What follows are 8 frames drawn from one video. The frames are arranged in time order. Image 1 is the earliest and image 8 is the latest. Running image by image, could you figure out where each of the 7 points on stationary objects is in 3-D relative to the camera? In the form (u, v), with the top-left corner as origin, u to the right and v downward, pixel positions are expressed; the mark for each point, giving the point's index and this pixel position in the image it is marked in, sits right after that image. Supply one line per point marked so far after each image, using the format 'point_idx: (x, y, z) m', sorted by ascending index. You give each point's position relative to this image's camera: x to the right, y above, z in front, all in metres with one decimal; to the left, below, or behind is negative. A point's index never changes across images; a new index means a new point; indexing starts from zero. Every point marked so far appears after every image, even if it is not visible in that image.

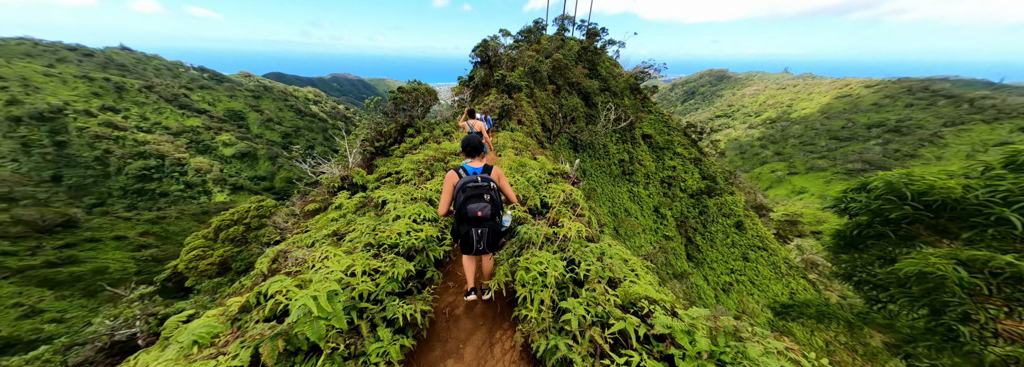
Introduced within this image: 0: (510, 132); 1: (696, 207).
0: (-0.2, +1.8, +9.0) m
1: (+14.1, -1.5, +19.5) m
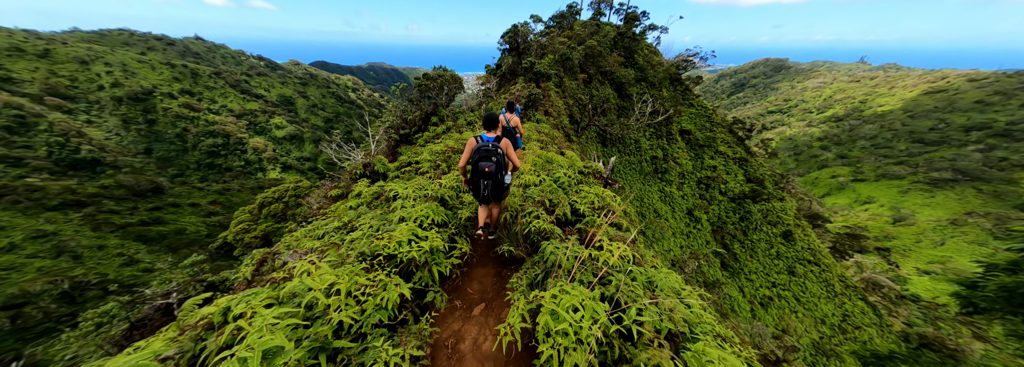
0: (+0.8, +2.0, +8.7) m
1: (+15.8, -1.7, +17.9) m
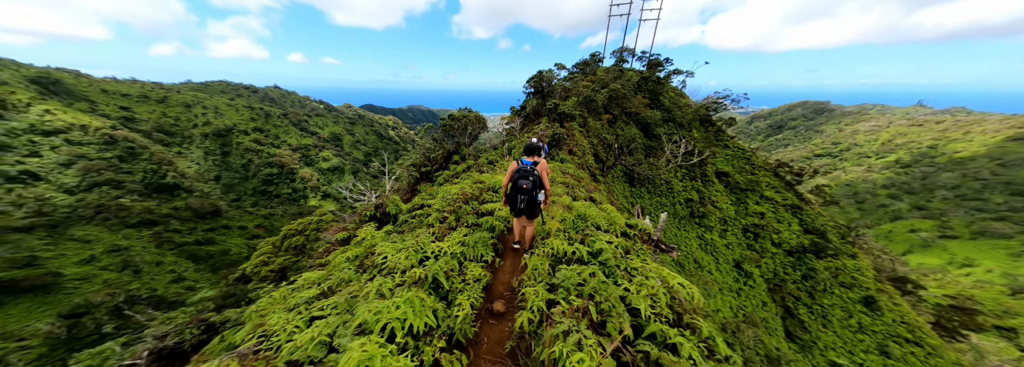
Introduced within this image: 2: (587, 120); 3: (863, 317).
0: (+1.7, +0.5, +8.4) m
1: (+17.4, -5.0, +15.3) m
2: (+4.6, +3.7, +14.3) m
3: (+19.6, -7.4, +14.1) m
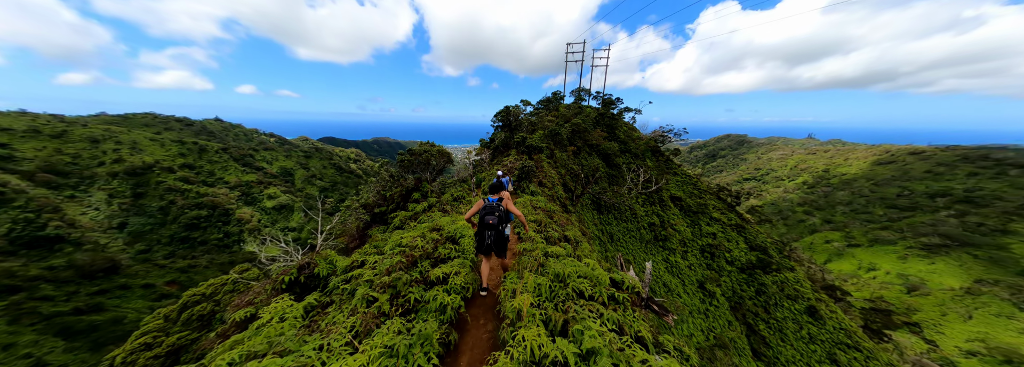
0: (+0.6, -0.5, +8.3) m
1: (+15.6, -6.6, +16.3) m
2: (+2.7, +1.9, +14.8) m
3: (+18.1, -8.7, +15.1) m
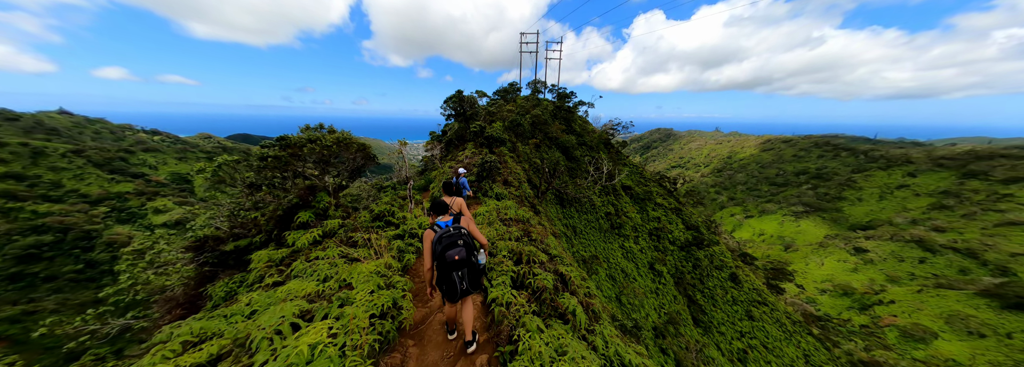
0: (-0.6, -0.5, +7.1) m
1: (+13.0, -5.7, +17.7) m
2: (+0.2, +2.2, +13.9) m
3: (+15.8, -7.7, +17.1) m
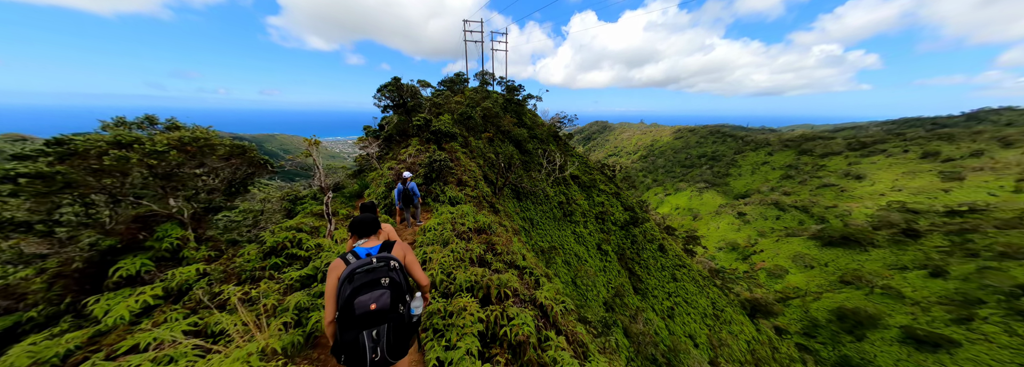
0: (-1.8, -0.5, +6.4) m
1: (+9.7, -4.6, +19.7) m
2: (-2.5, +2.4, +13.1) m
3: (+12.6, -6.5, +19.6) m
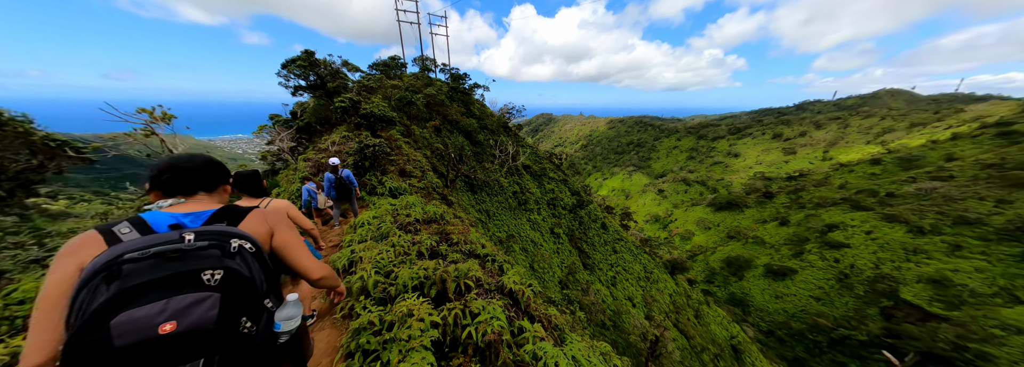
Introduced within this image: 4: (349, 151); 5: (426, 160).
0: (-3.0, -0.3, +5.7) m
1: (+5.8, -3.3, +21.1) m
2: (-5.2, +2.6, +12.0) m
3: (+8.8, -5.0, +21.7) m
4: (-4.7, +0.8, +7.1) m
5: (-4.0, +1.0, +10.8) m
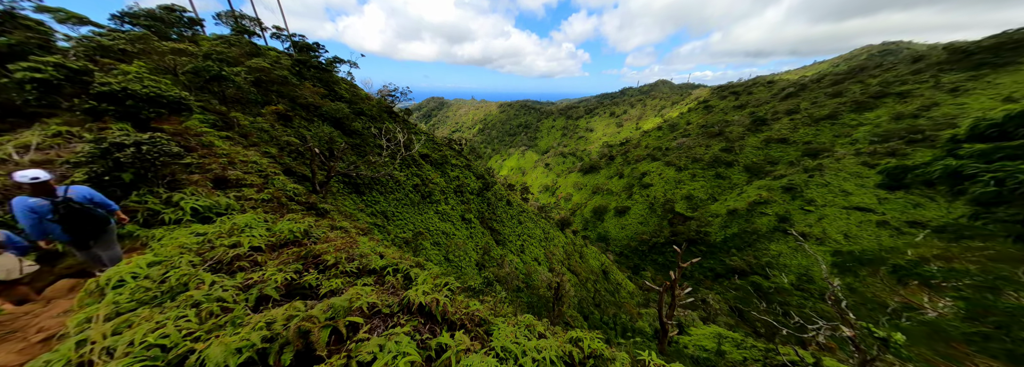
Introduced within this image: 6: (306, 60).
0: (-4.8, -0.6, +3.8) m
1: (-2.2, -1.8, +21.5) m
2: (-9.6, +2.1, +8.5) m
3: (+0.6, -3.0, +23.4) m
4: (-7.1, +0.3, +4.3) m
5: (-7.9, +0.6, +8.0) m
6: (-14.2, +8.4, +17.1) m
